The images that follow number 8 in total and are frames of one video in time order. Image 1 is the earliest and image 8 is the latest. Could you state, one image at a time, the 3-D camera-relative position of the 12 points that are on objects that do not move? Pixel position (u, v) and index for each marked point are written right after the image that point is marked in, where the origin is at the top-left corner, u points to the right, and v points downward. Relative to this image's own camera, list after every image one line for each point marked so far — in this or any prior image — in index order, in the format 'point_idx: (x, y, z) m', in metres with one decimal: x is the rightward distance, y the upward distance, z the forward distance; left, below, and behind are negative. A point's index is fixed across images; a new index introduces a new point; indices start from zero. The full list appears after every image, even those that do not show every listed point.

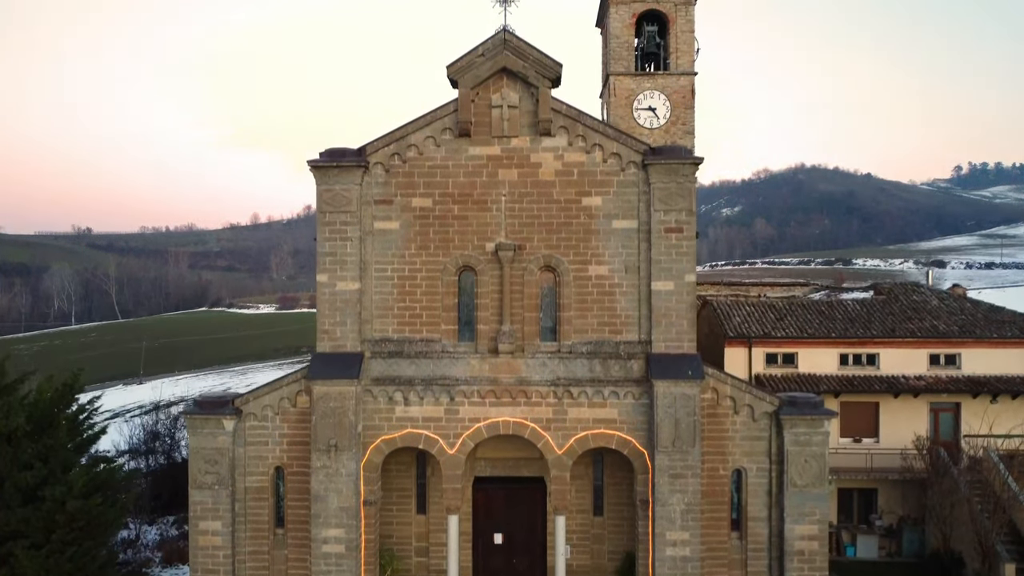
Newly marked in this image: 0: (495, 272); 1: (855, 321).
0: (-0.3, +0.3, +10.1) m
1: (+8.2, -0.8, +14.3) m
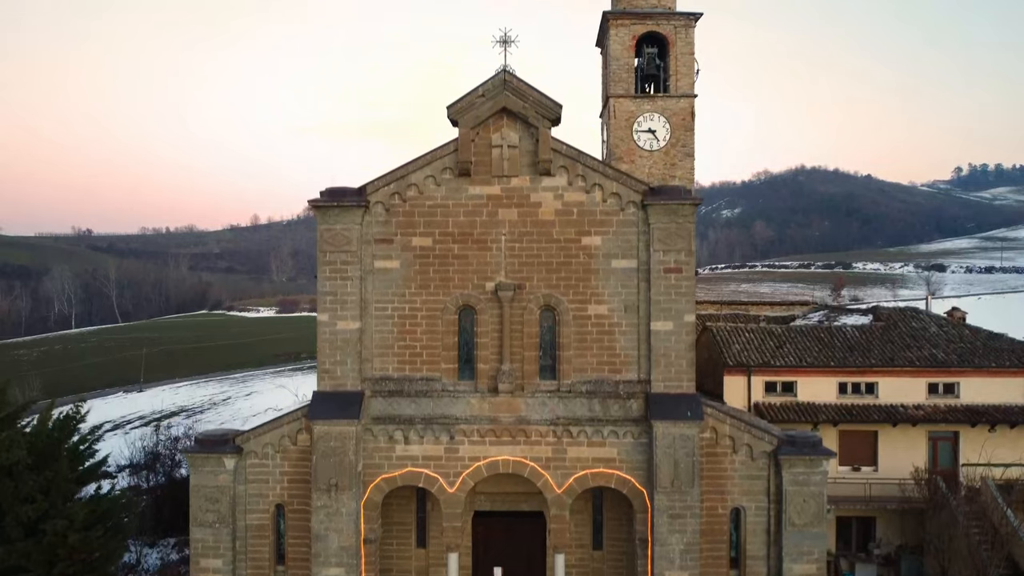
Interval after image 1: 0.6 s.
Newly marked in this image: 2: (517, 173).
0: (-0.3, -0.4, +10.1) m
1: (+8.2, -1.5, +14.4) m
2: (+0.1, +1.9, +10.1) m
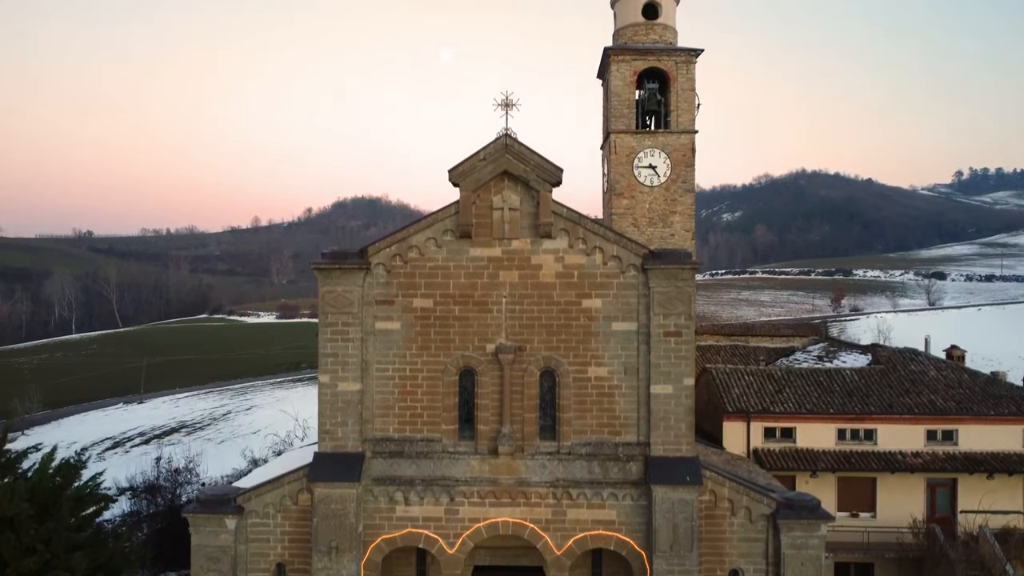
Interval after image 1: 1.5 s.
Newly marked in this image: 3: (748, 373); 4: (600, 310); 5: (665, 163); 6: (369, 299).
0: (-0.3, -1.4, +10.2) m
1: (+8.2, -2.6, +14.4) m
2: (+0.1, +0.9, +10.2) m
3: (+6.0, -2.1, +15.2) m
4: (+1.5, -0.4, +10.2) m
5: (+4.7, +3.8, +18.3) m
6: (-2.4, -0.2, +10.2) m
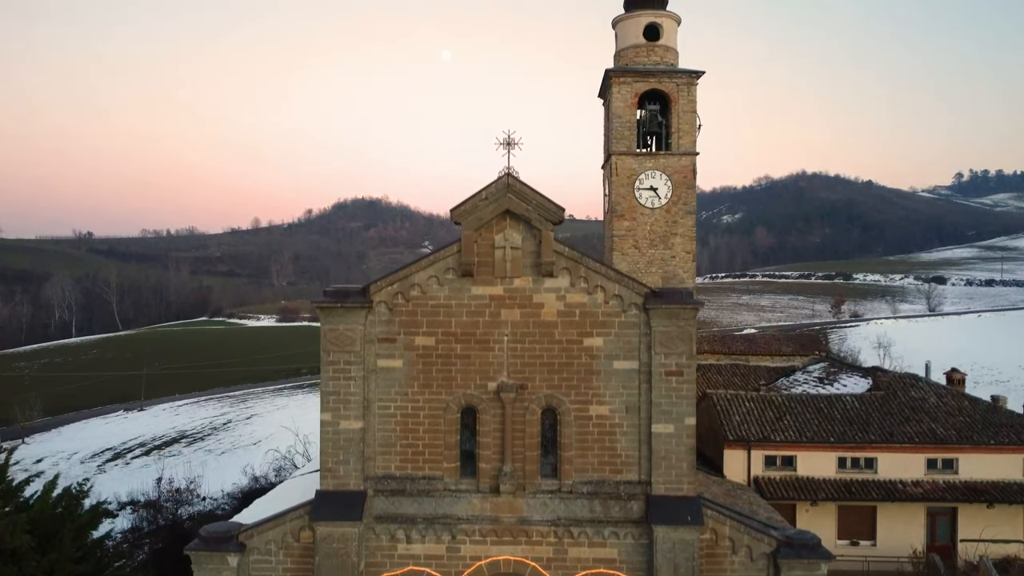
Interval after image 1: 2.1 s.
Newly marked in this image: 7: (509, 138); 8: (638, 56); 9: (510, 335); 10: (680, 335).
0: (-0.3, -2.1, +10.2) m
1: (+8.2, -3.2, +14.4) m
2: (+0.1, +0.2, +10.2) m
3: (+6.0, -2.8, +15.2) m
4: (+1.5, -1.0, +10.2) m
5: (+4.7, +3.1, +18.3) m
6: (-2.4, -0.8, +10.2) m
7: (-0.1, +2.6, +10.3) m
8: (+3.9, +7.2, +18.7) m
9: (0.0, -0.8, +10.2) m
10: (+2.8, -0.8, +10.0) m
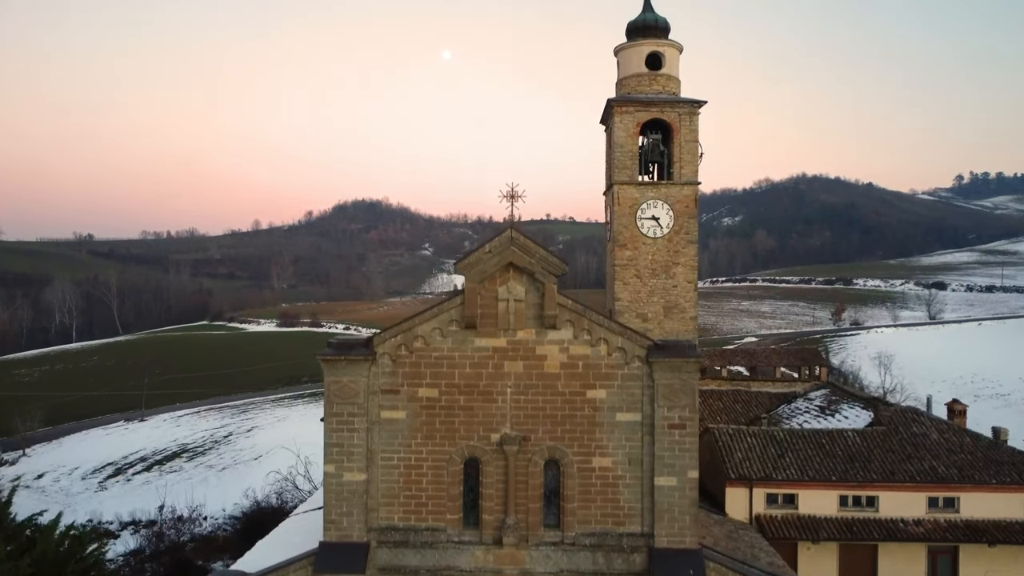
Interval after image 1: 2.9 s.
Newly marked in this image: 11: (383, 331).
0: (-0.2, -3.0, +10.2) m
1: (+8.3, -4.1, +14.5) m
2: (+0.2, -0.7, +10.2) m
3: (+6.1, -3.7, +15.2) m
4: (+1.6, -1.9, +10.2) m
5: (+4.7, +2.2, +18.3) m
6: (-2.4, -1.7, +10.3) m
7: (0.0, +1.7, +10.3) m
8: (+4.0, +6.3, +18.7) m
9: (0.0, -1.7, +10.2) m
10: (+2.9, -1.7, +10.1) m
11: (-2.2, -0.7, +10.3) m
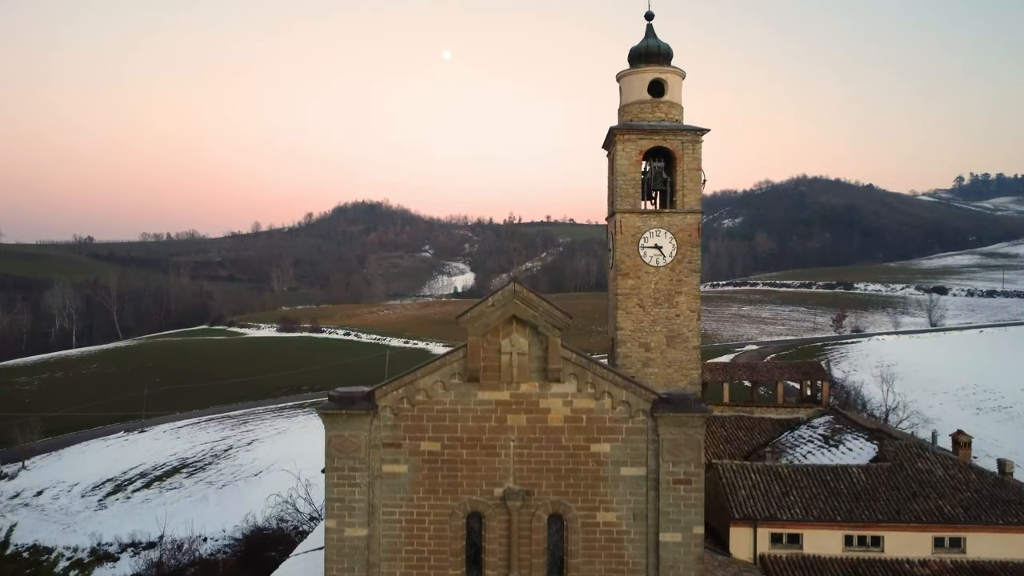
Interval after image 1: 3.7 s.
0: (-0.2, -3.9, +10.1) m
1: (+8.3, -5.0, +14.3) m
2: (+0.2, -1.5, +10.1) m
3: (+6.1, -4.6, +15.1) m
4: (+1.6, -2.8, +10.1) m
5: (+4.8, +1.3, +18.2) m
6: (-2.3, -2.6, +10.1) m
7: (+0.1, +0.8, +10.2) m
8: (+4.0, +5.4, +18.6) m
9: (+0.1, -2.6, +10.1) m
10: (+2.9, -2.6, +9.9) m
11: (-2.2, -1.6, +10.2) m
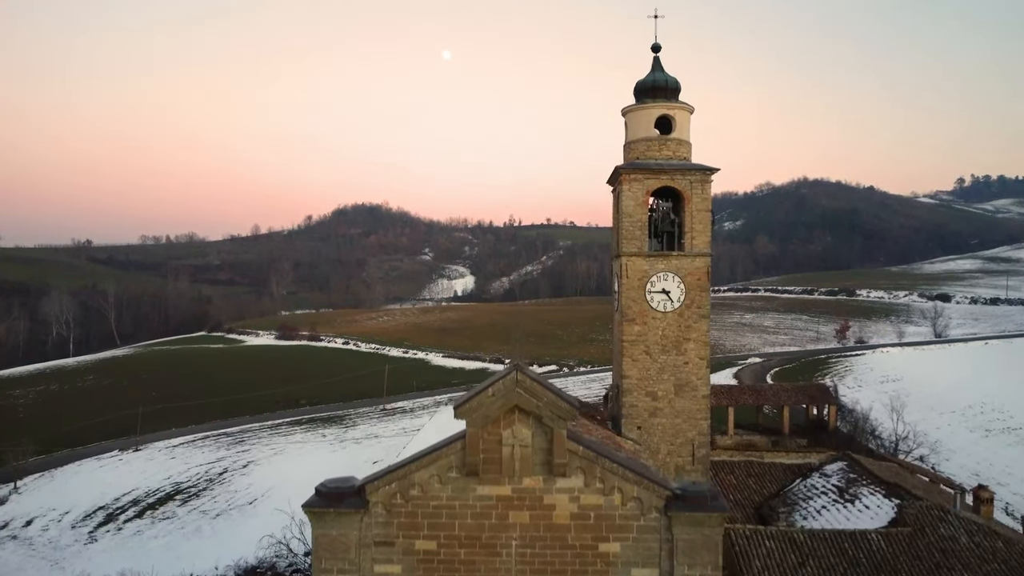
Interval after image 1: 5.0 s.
0: (-0.1, -5.2, +9.4) m
1: (+8.3, -6.4, +13.6) m
2: (+0.3, -2.9, +9.3) m
3: (+6.1, -5.9, +14.4) m
4: (+1.7, -4.1, +9.3) m
5: (+4.8, 0.0, +17.4) m
6: (-2.3, -3.9, +9.4) m
7: (+0.1, -0.5, +9.4) m
8: (+4.1, +4.1, +17.8) m
9: (+0.1, -3.9, +9.4) m
10: (+2.9, -3.9, +9.2) m
11: (-2.1, -3.0, +9.4) m
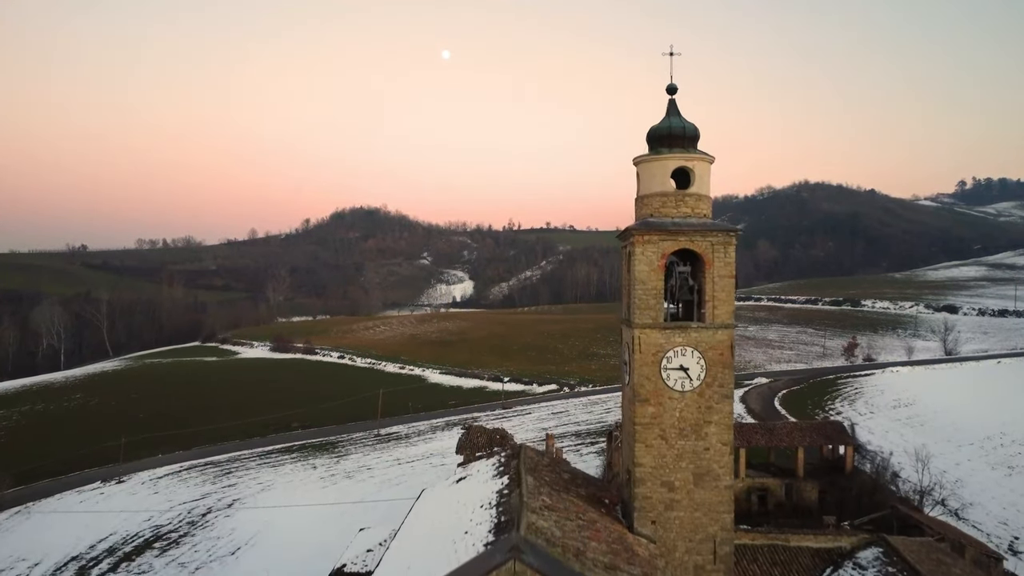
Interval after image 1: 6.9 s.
0: (-0.2, -7.1, +7.3) m
1: (+8.3, -8.3, +11.6) m
2: (+0.2, -4.8, +7.3) m
3: (+6.1, -7.9, +12.4) m
4: (+1.6, -6.1, +7.3) m
5: (+4.8, -2.0, +15.4) m
6: (-2.3, -5.9, +7.4) m
7: (0.0, -2.5, +7.4) m
8: (+4.0, +2.1, +15.8) m
9: (+0.1, -5.9, +7.4) m
10: (+2.9, -5.9, +7.2) m
11: (-2.2, -4.9, +7.4) m
